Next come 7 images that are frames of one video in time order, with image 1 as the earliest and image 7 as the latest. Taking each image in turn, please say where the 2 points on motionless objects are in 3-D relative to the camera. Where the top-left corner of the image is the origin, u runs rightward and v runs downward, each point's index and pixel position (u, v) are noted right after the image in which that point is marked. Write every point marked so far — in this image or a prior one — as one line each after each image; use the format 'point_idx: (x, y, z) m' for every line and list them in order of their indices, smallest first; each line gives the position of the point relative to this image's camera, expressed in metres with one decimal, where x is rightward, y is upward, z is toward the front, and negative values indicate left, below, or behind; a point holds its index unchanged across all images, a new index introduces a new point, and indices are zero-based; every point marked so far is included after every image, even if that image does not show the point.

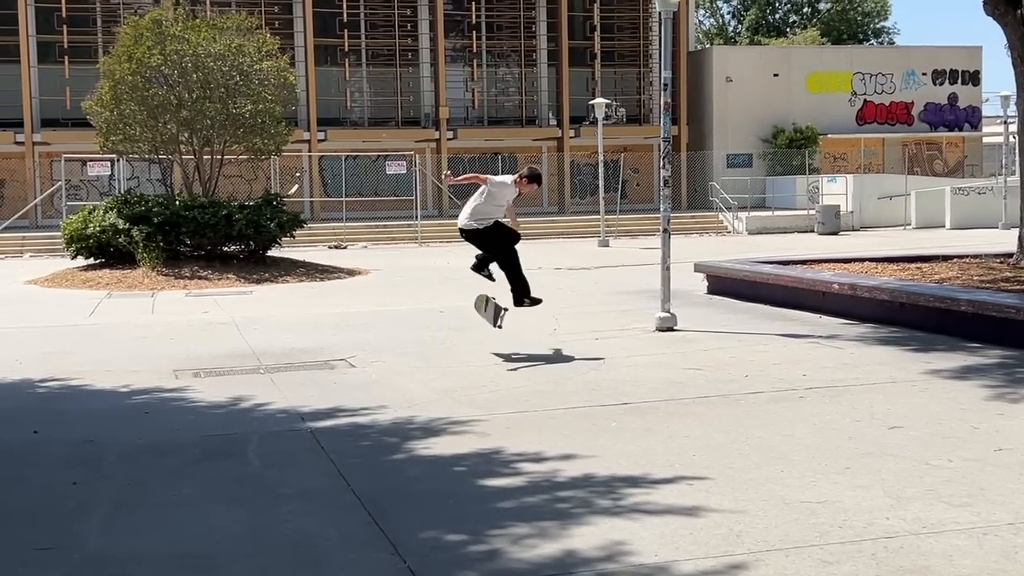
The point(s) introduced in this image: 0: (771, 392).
0: (+1.9, -0.6, +7.5) m
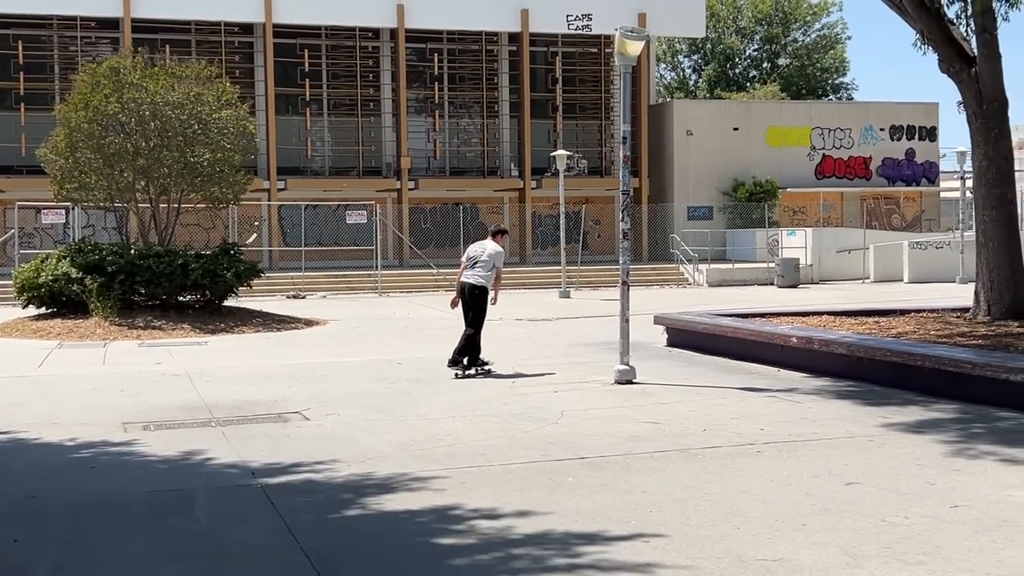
0: (+1.5, -1.0, +7.5) m
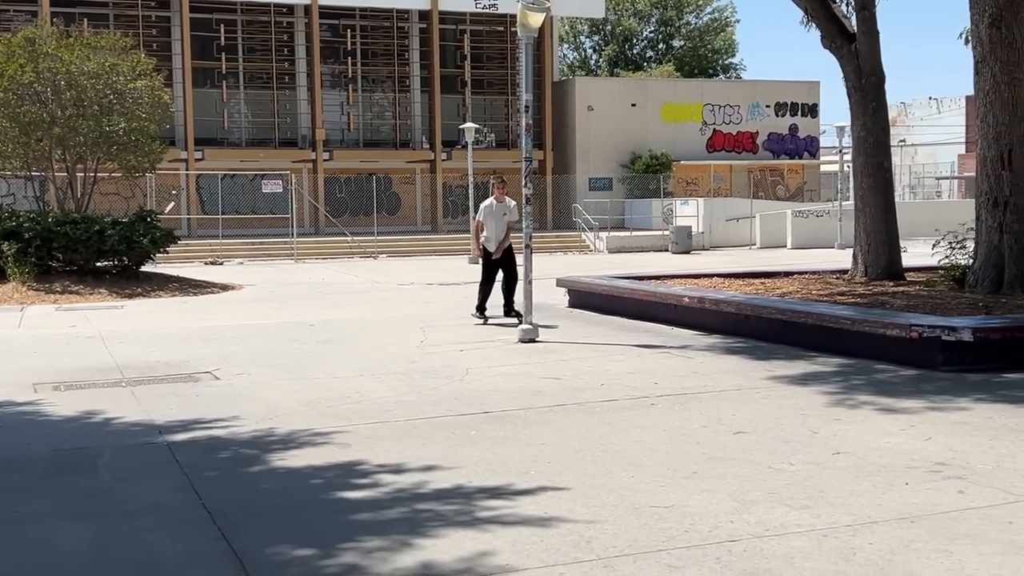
0: (+1.0, -0.7, +8.3) m
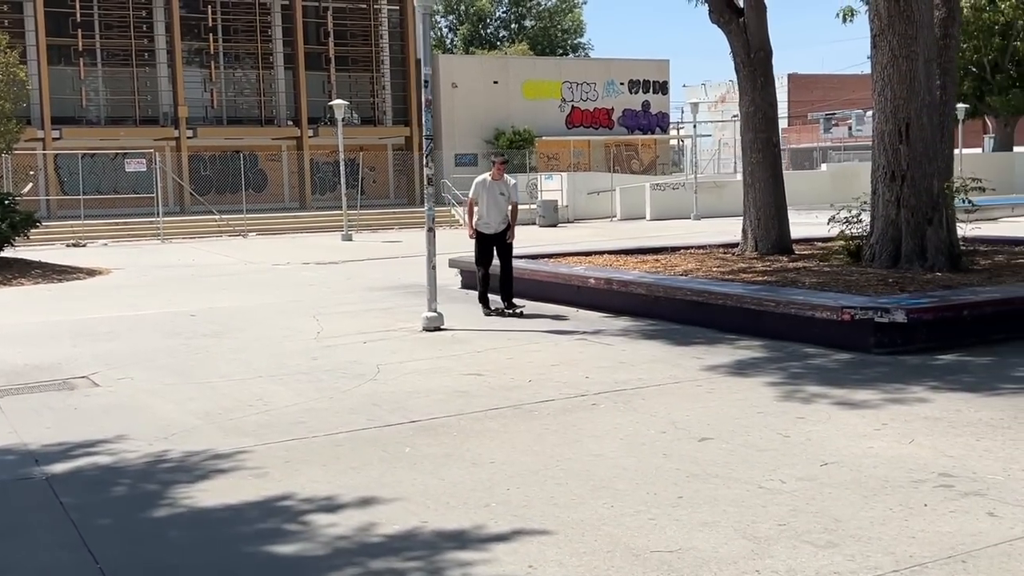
0: (+0.3, -0.7, +7.7) m
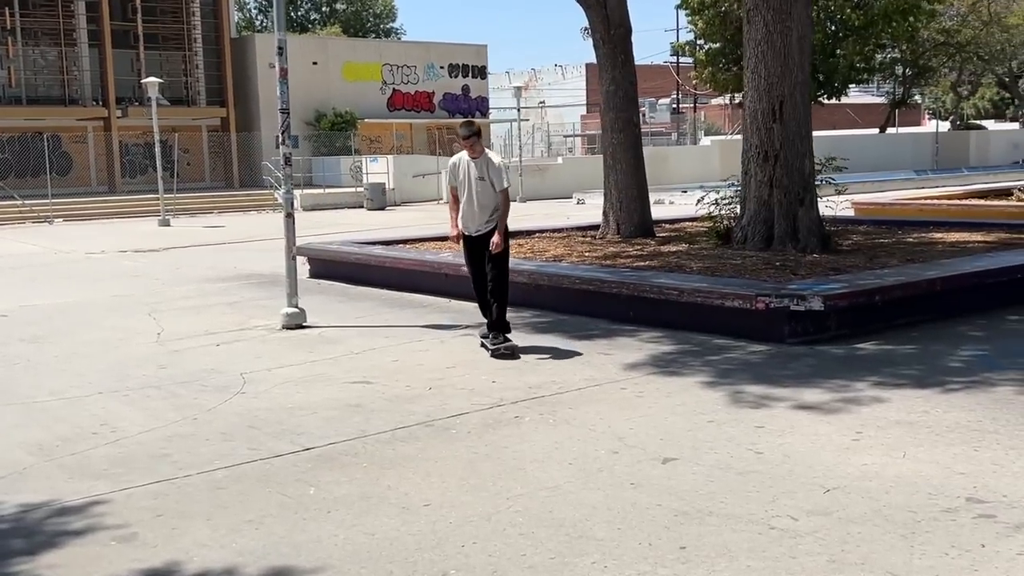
0: (-0.4, -0.6, +6.8) m
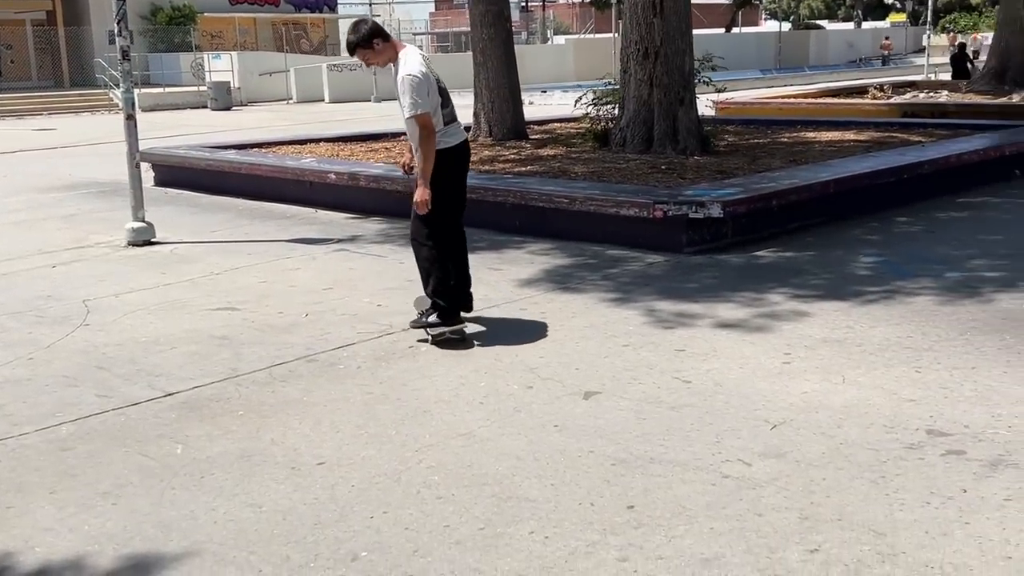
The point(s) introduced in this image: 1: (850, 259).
0: (-1.0, -0.1, +6.1) m
1: (+2.4, +0.2, +7.4) m
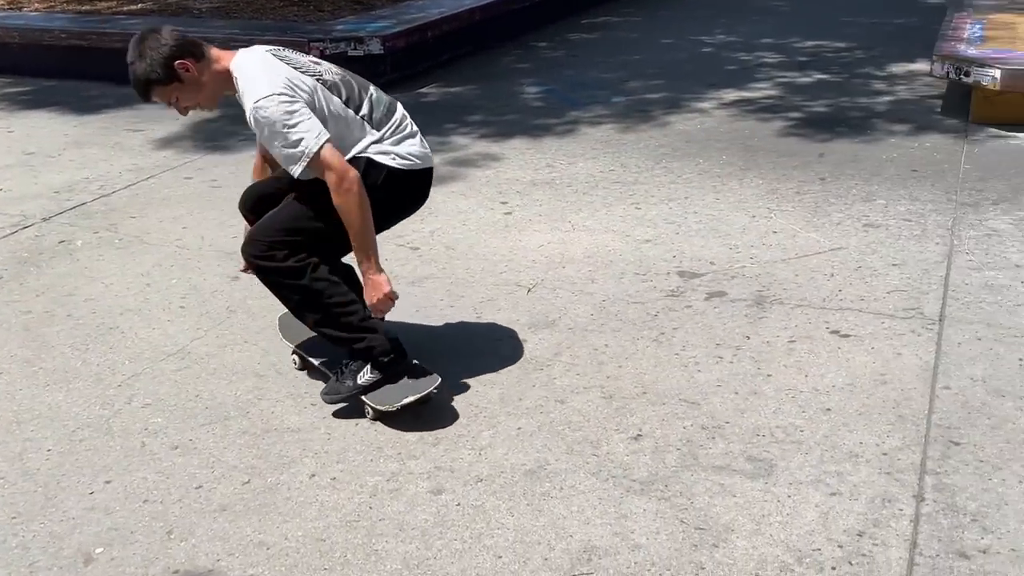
0: (-2.7, +0.4, +4.9) m
1: (0.0, +1.4, +7.2) m
